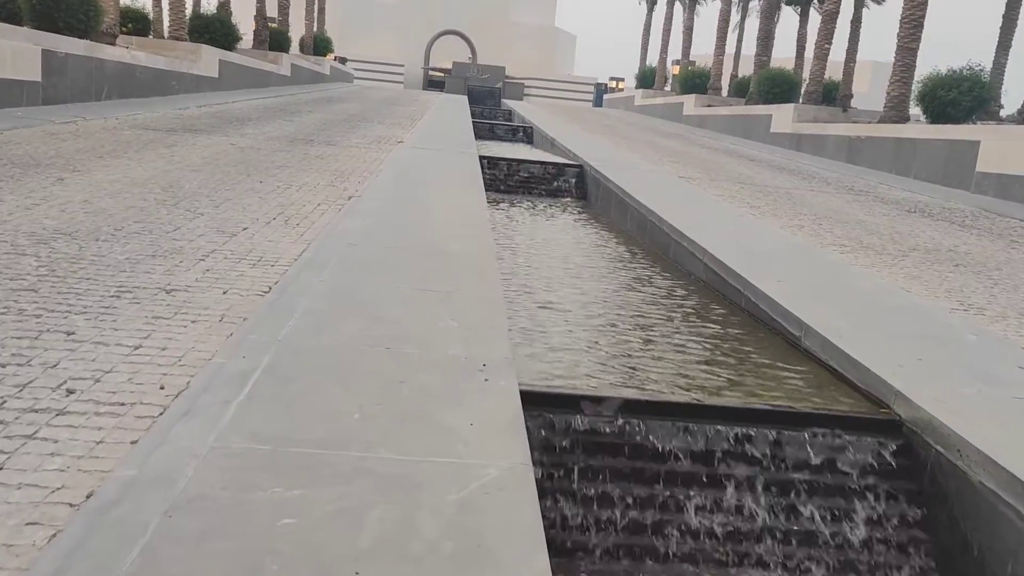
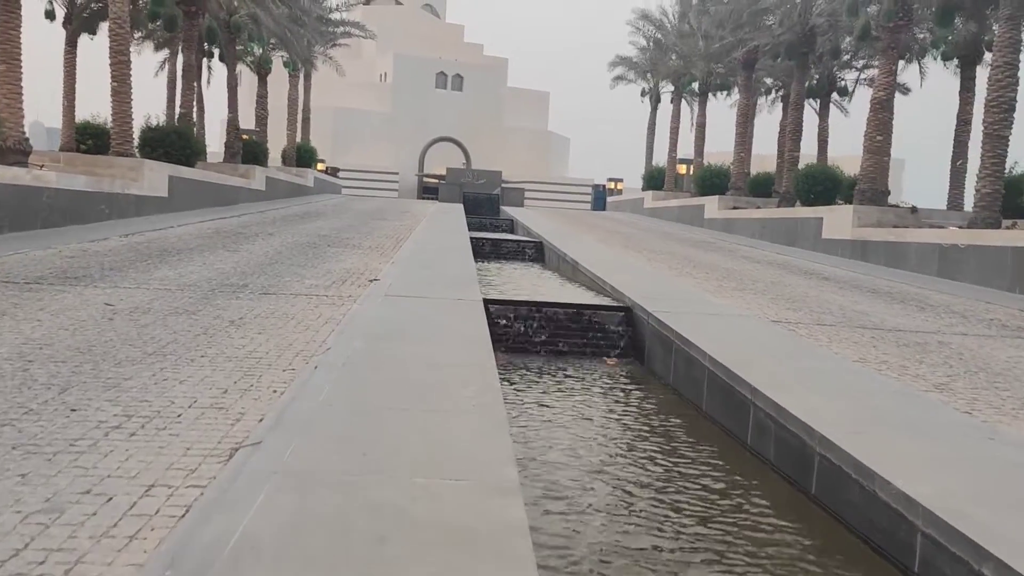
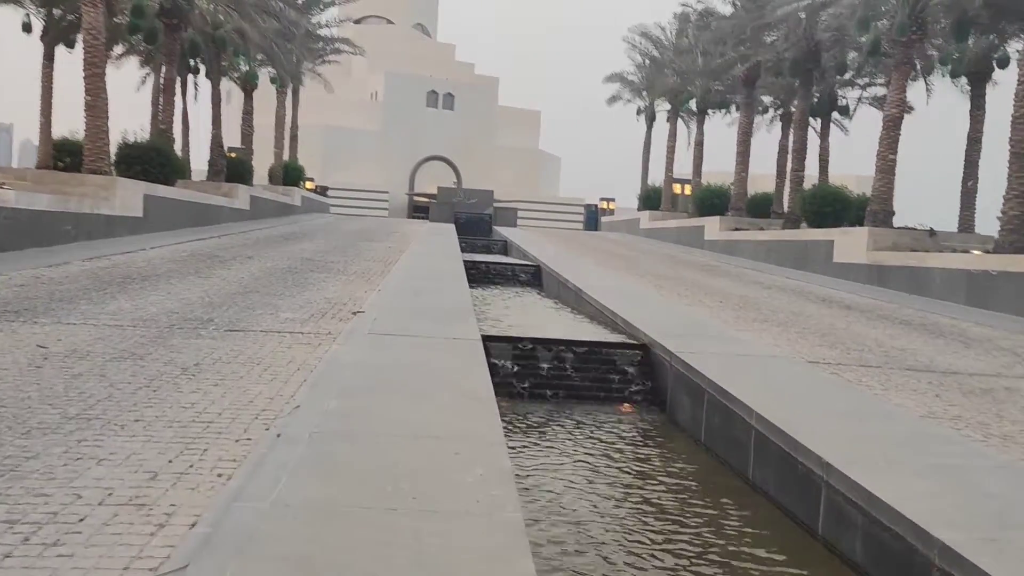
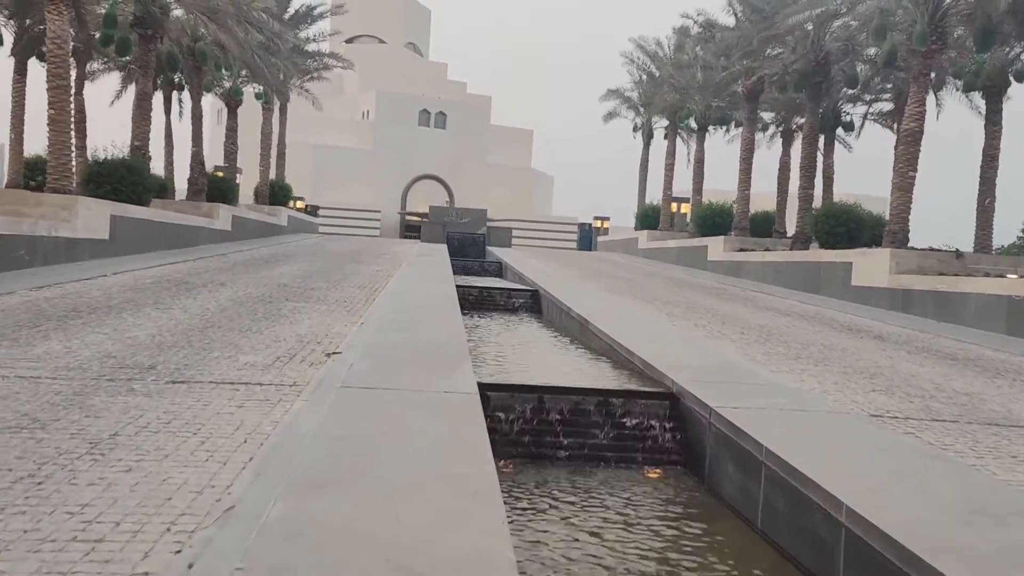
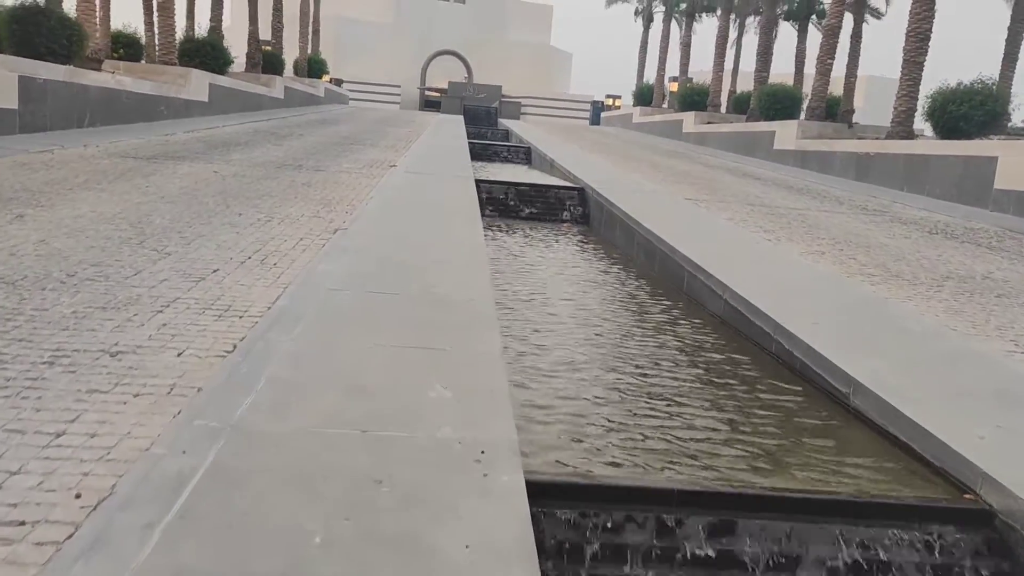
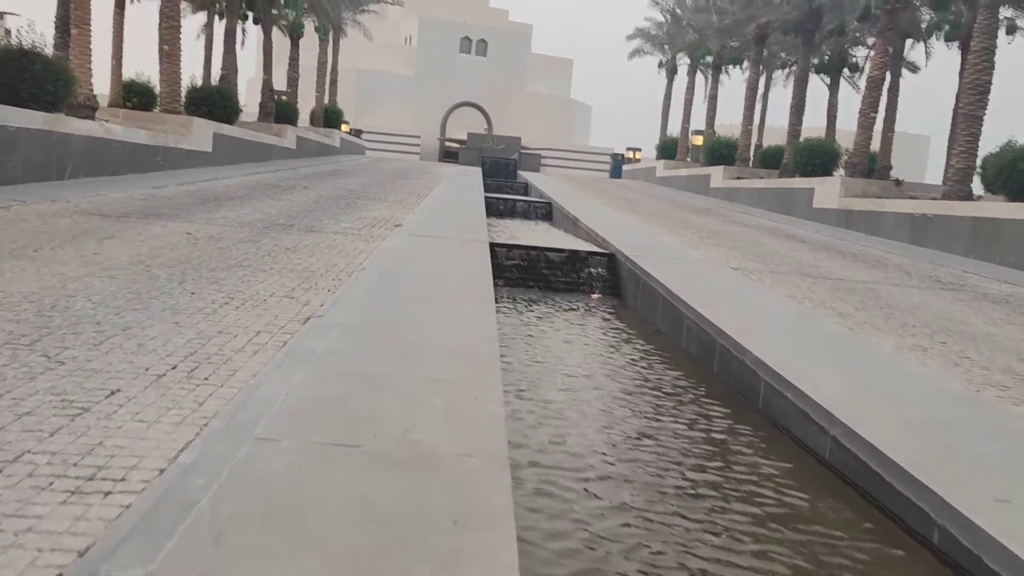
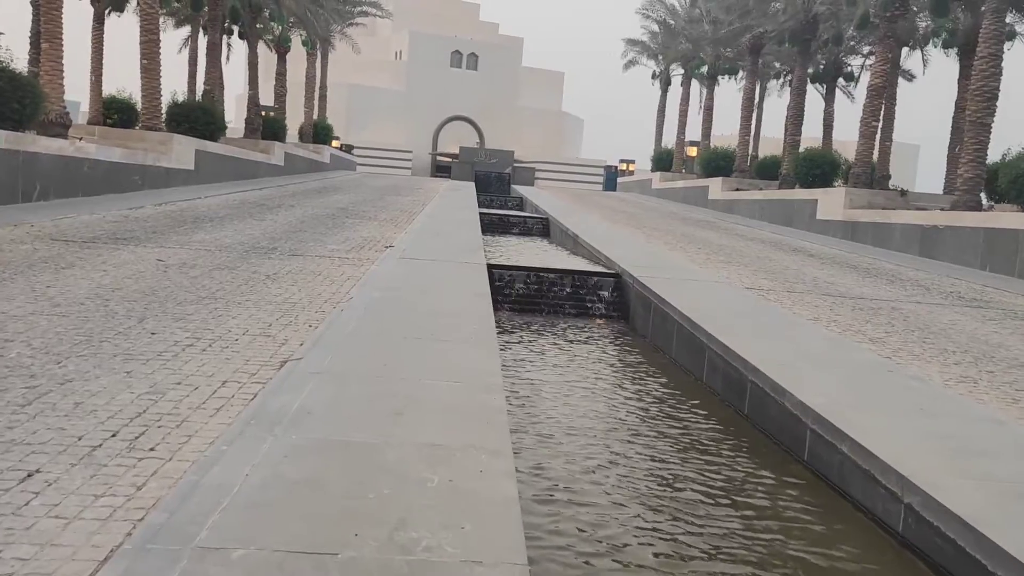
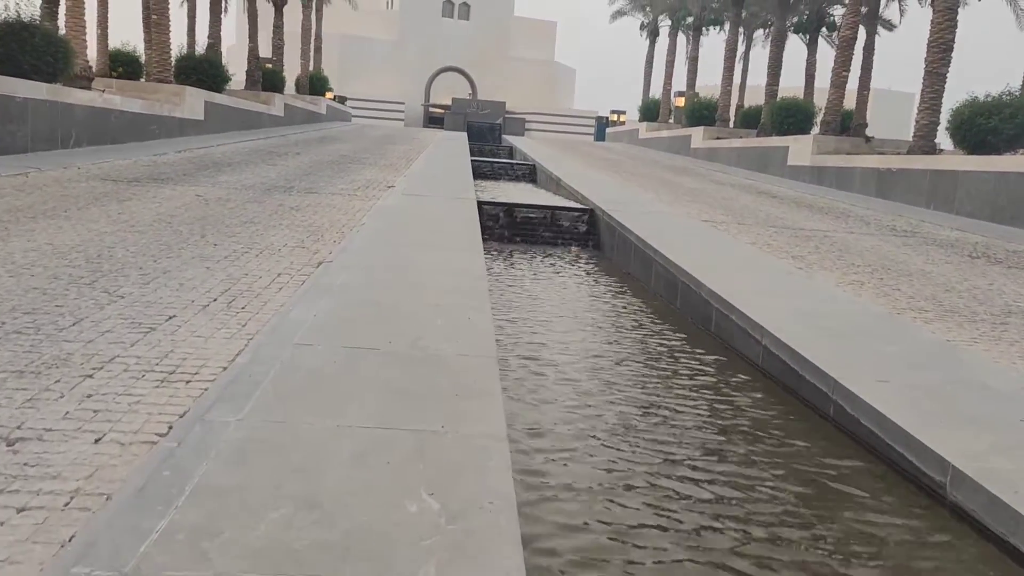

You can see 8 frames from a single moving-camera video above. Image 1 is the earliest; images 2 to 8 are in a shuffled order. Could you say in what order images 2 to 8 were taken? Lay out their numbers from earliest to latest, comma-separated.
5, 8, 6, 7, 2, 3, 4
